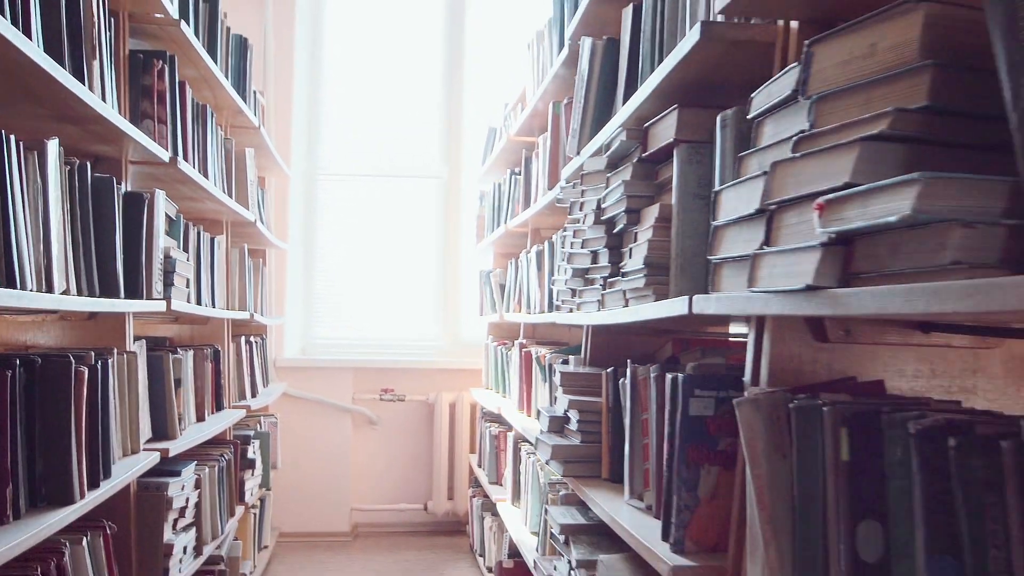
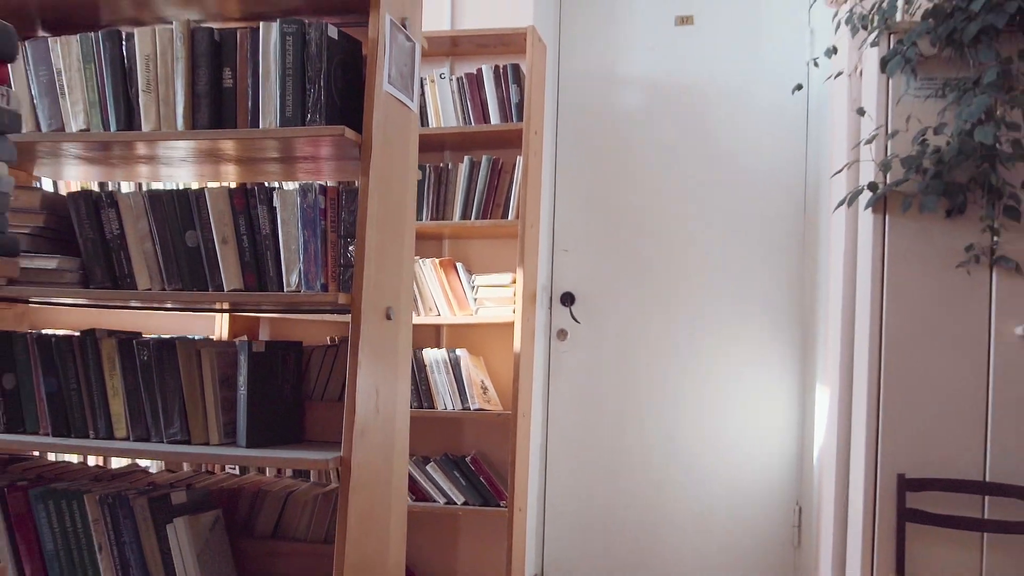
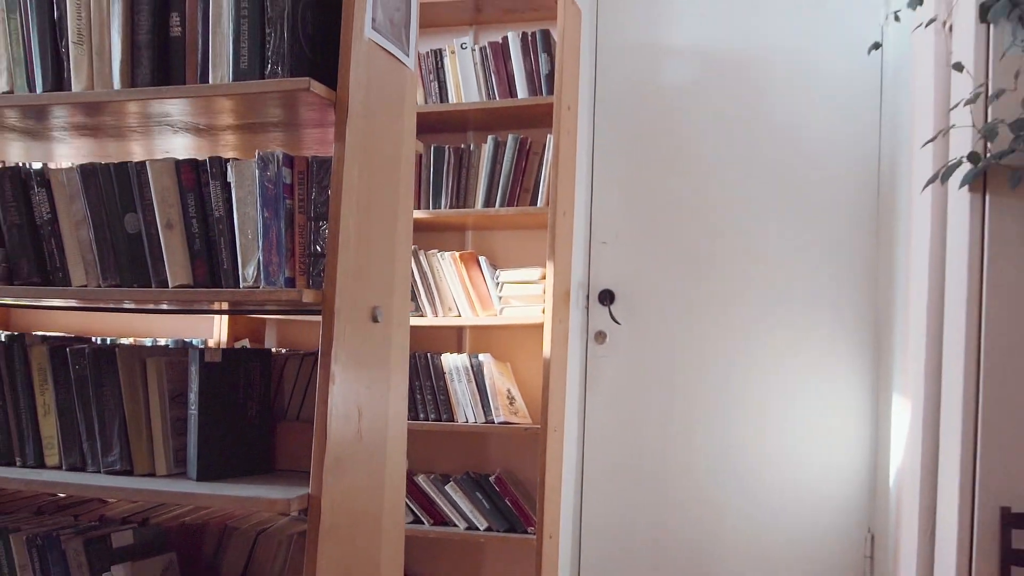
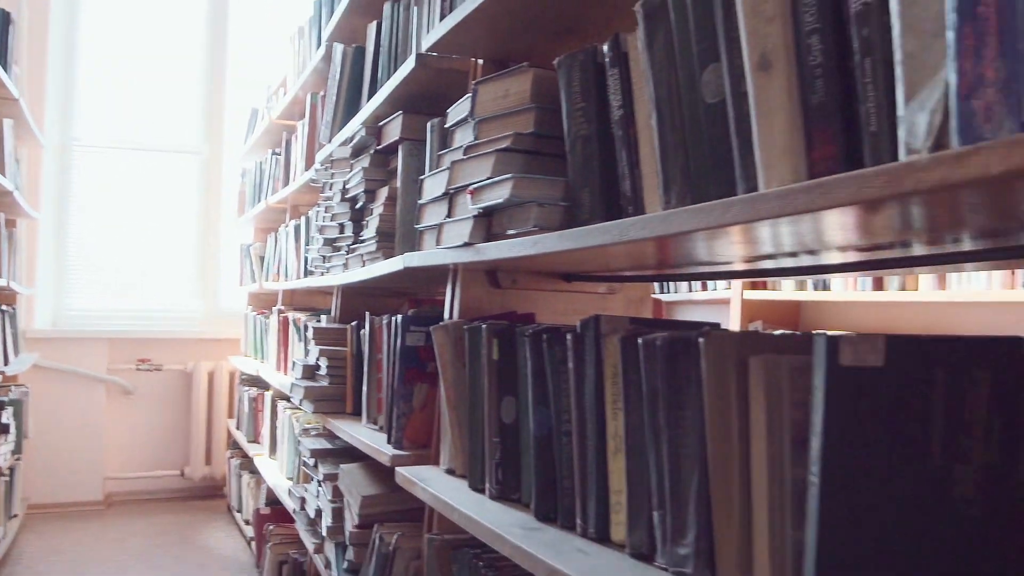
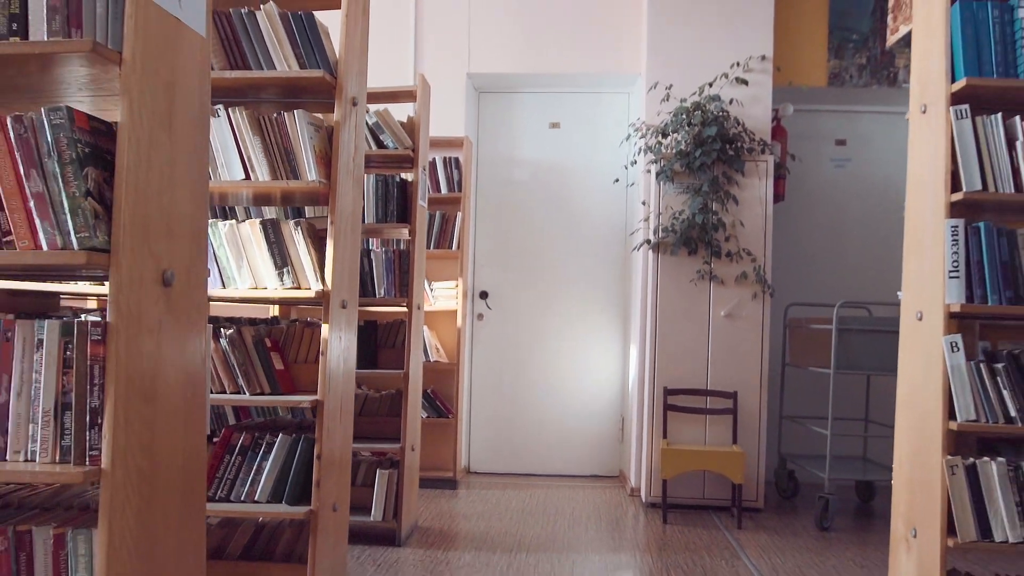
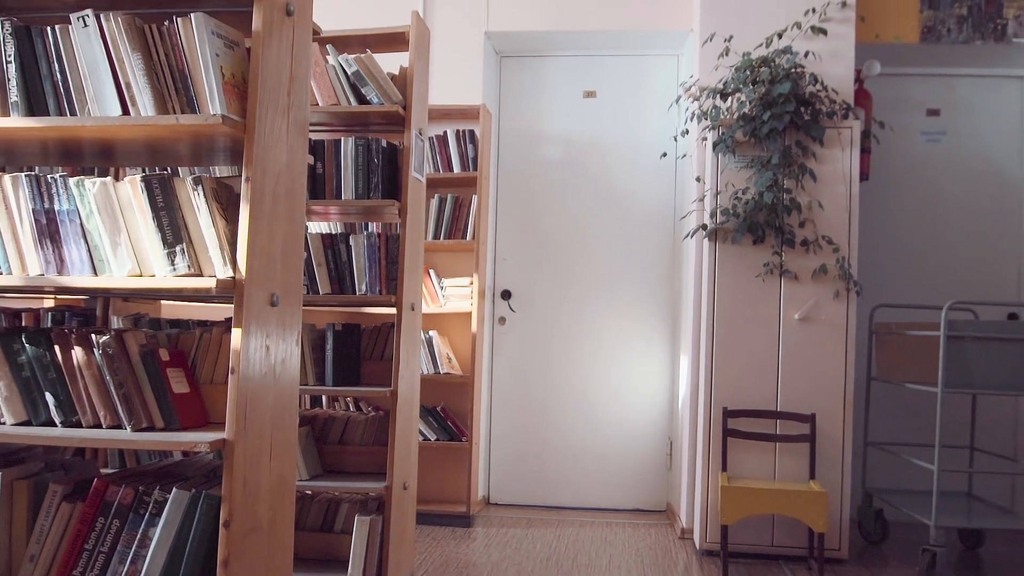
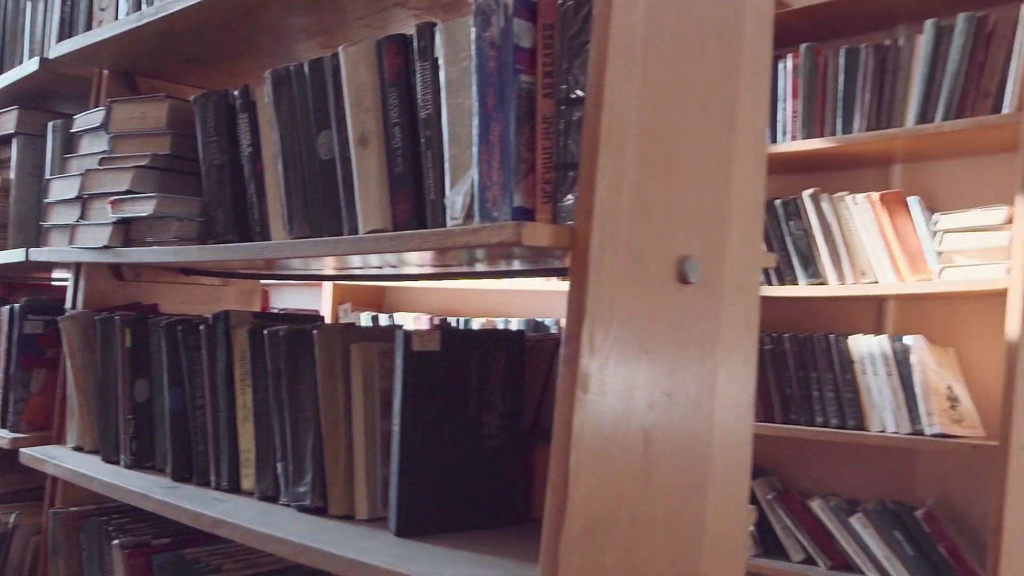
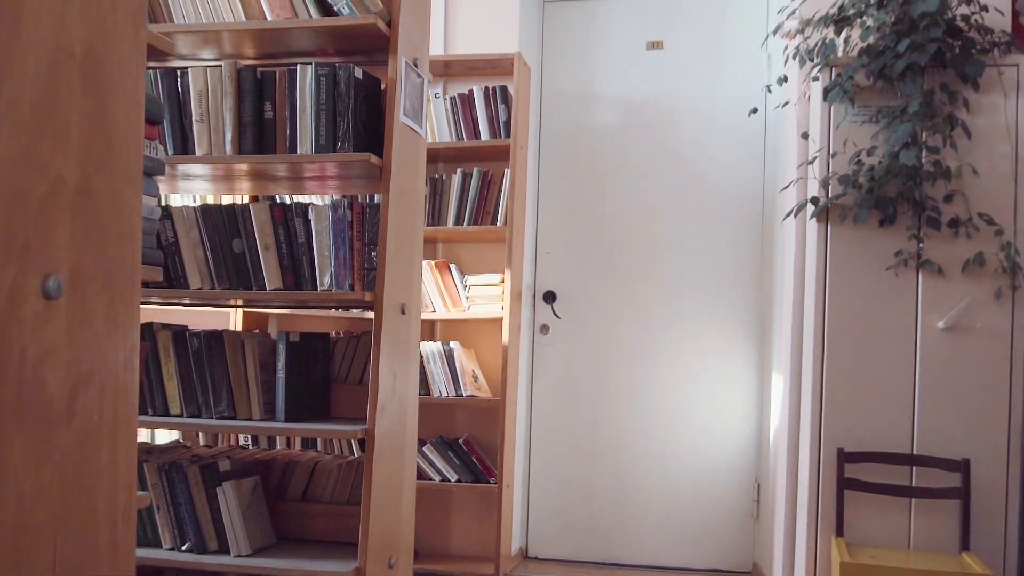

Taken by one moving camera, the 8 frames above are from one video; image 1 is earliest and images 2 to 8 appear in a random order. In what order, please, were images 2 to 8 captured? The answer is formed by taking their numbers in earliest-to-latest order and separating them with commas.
4, 7, 3, 2, 8, 6, 5
